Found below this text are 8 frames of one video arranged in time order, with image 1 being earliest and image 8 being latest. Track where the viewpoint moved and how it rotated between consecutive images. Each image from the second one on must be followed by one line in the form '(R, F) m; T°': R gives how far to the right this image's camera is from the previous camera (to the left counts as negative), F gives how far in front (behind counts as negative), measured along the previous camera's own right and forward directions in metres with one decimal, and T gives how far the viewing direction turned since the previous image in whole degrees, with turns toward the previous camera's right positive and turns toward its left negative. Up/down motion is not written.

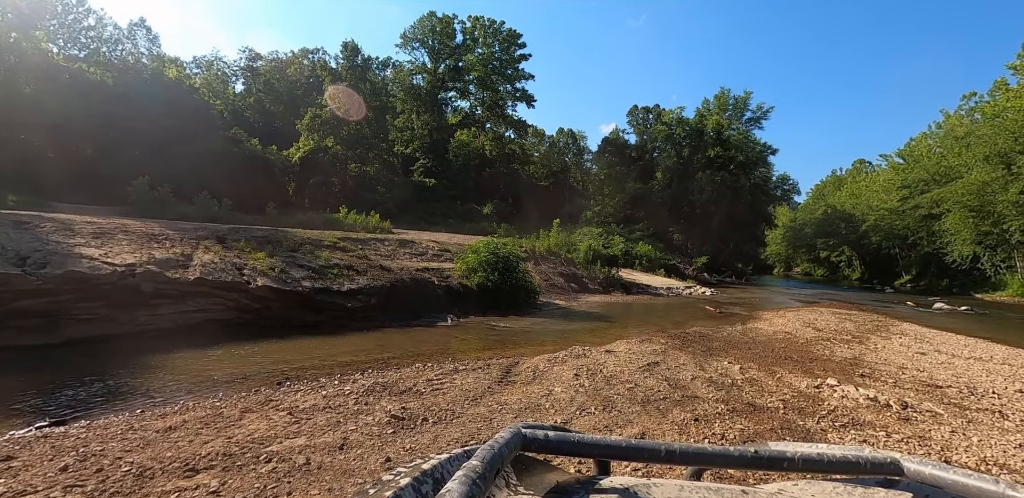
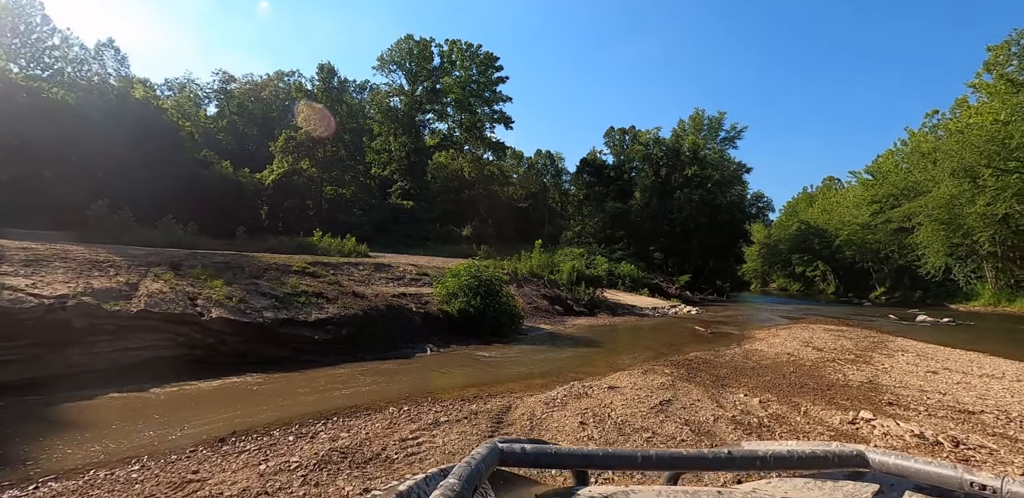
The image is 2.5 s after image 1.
(-0.1, +1.0) m; +2°
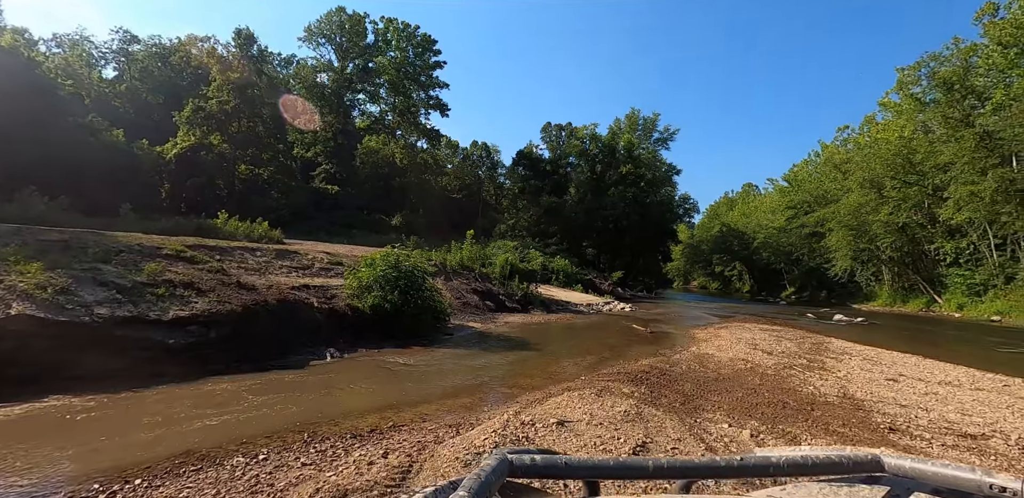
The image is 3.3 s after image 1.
(+0.2, +2.0) m; +7°
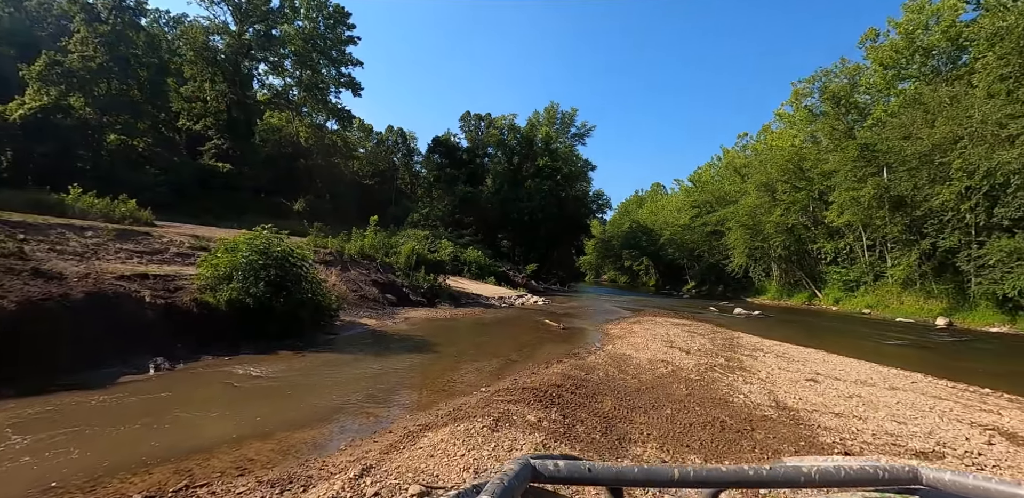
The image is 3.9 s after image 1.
(+0.4, +1.7) m; +9°
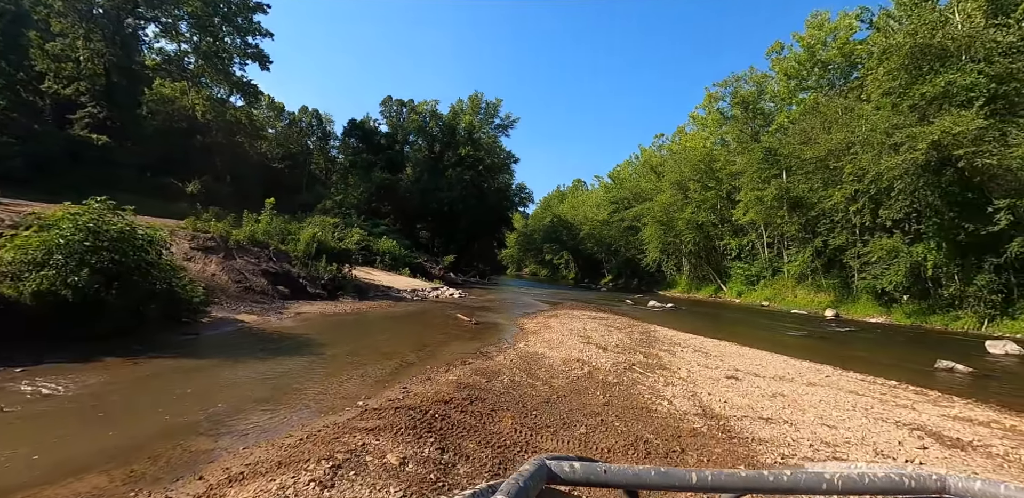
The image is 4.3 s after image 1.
(+0.4, +1.4) m; +9°
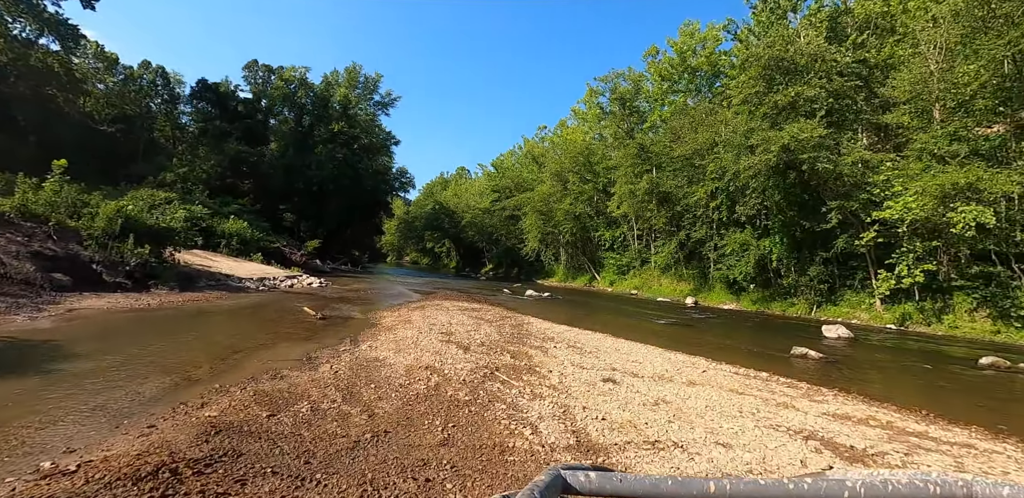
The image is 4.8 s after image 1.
(+0.7, +1.8) m; +13°
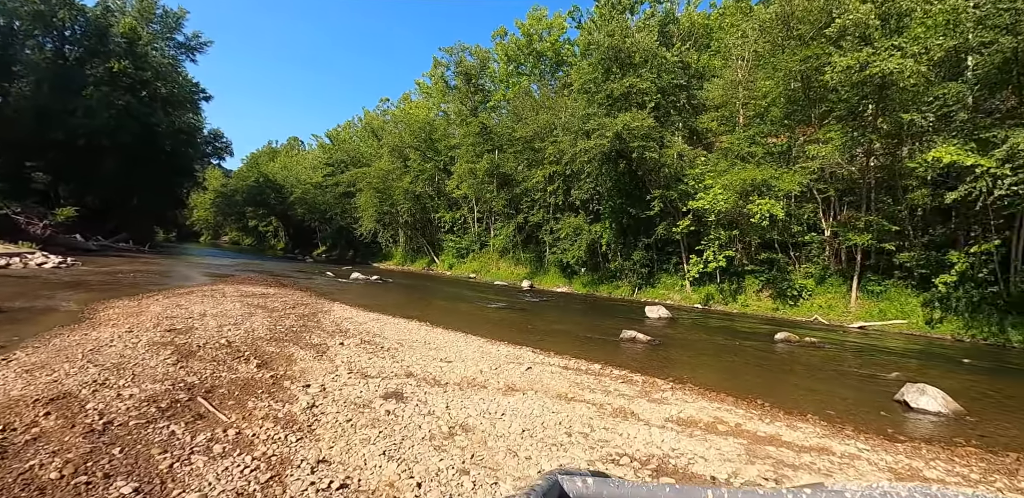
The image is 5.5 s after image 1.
(+1.0, +2.3) m; +17°
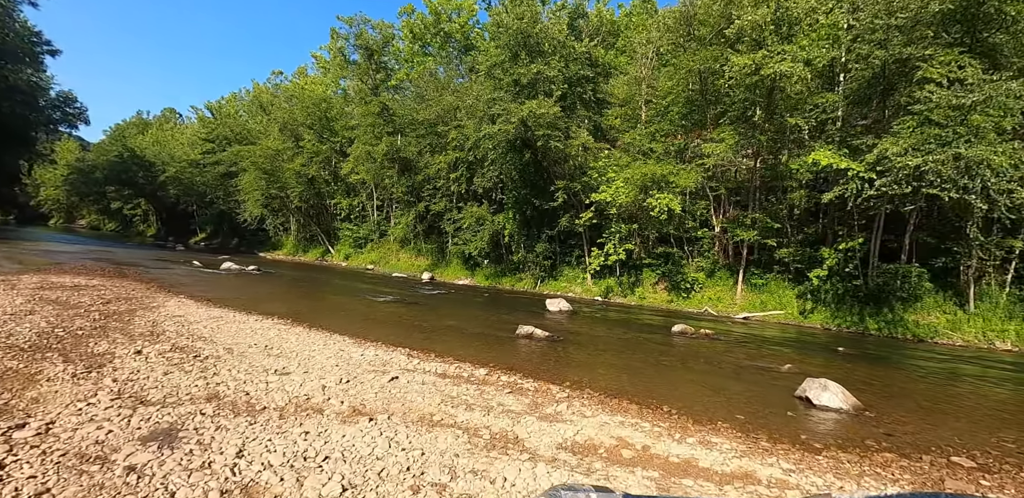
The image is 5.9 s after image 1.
(+0.5, +1.3) m; +10°
